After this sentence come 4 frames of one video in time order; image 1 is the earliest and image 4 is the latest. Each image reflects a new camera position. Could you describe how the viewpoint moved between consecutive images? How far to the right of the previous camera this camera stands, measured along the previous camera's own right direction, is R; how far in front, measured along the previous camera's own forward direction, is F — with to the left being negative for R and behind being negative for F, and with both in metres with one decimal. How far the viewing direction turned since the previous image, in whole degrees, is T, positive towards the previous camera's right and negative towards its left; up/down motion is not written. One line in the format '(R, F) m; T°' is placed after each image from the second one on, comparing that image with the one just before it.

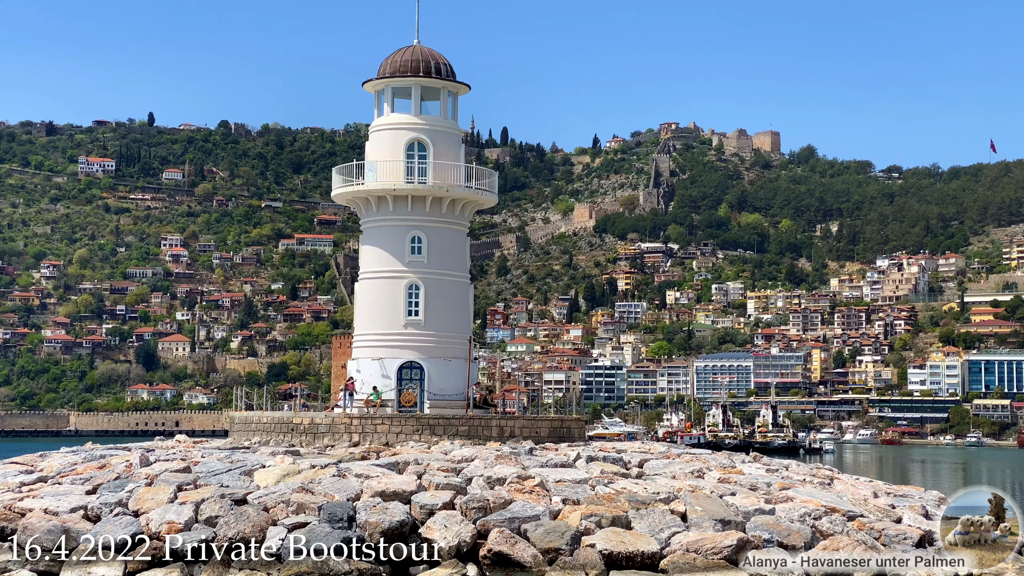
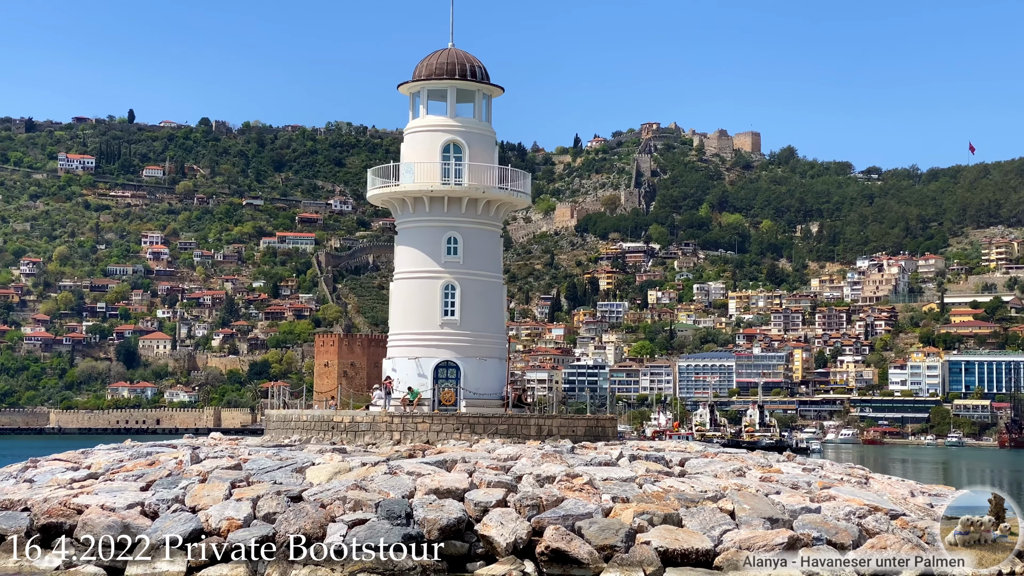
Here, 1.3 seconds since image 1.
(-0.7, -0.2) m; +1°
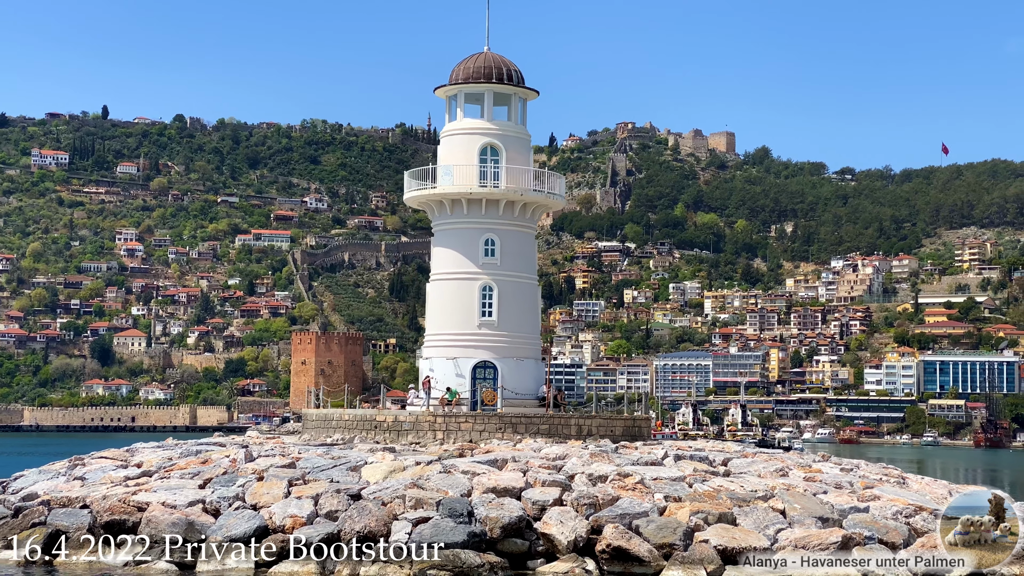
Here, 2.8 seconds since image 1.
(-0.8, -0.3) m; +1°
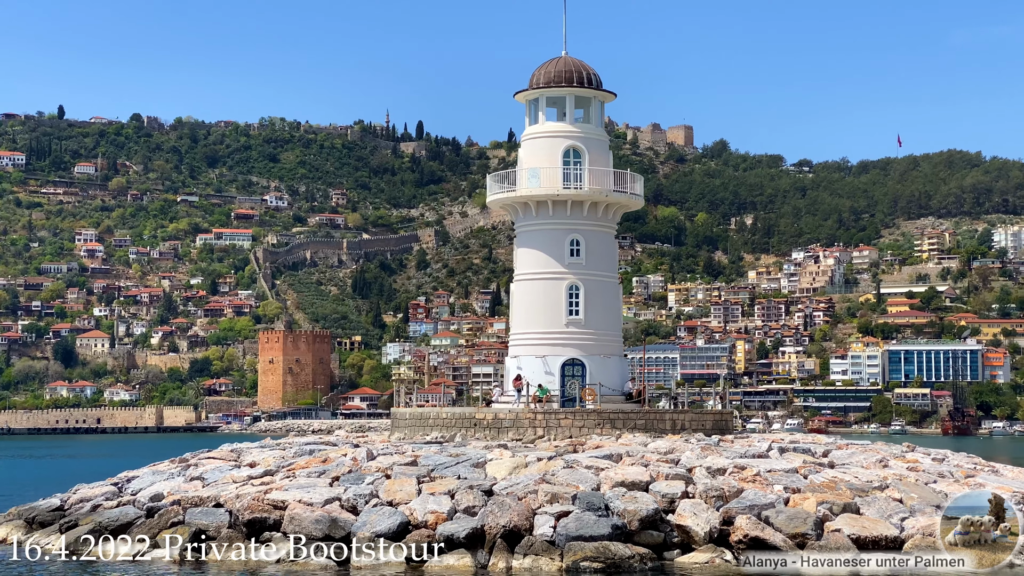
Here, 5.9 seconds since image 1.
(-1.7, -0.4) m; +1°
